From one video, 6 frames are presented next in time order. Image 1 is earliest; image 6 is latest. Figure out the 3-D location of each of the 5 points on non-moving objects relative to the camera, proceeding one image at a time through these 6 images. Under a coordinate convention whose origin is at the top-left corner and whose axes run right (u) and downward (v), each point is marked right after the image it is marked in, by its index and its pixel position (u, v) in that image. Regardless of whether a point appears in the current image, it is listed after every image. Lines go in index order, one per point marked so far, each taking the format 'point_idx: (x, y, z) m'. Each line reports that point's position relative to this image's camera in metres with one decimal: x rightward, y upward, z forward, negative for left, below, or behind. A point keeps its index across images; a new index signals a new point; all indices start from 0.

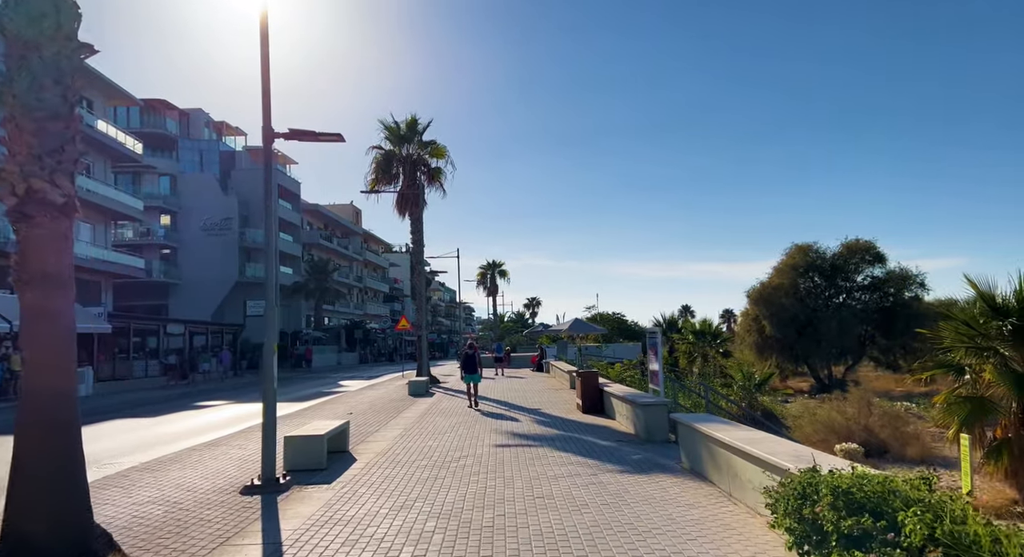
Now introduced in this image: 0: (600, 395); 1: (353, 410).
0: (+2.2, -2.9, +12.9) m
1: (-4.5, -3.7, +14.6) m
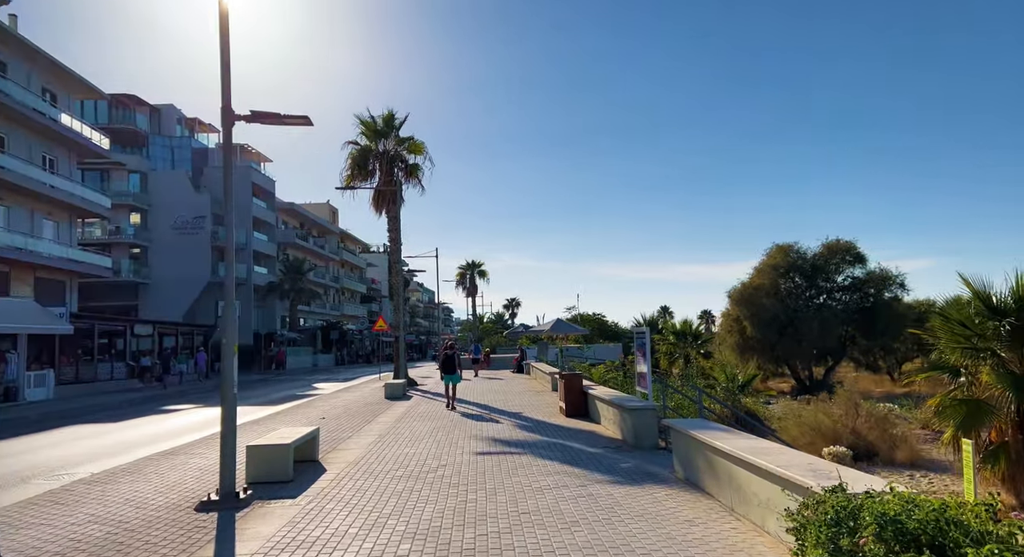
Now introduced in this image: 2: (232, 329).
0: (+1.7, -2.9, +12.5) m
1: (-5.0, -3.7, +14.0) m
2: (-3.3, -0.6, +6.2) m
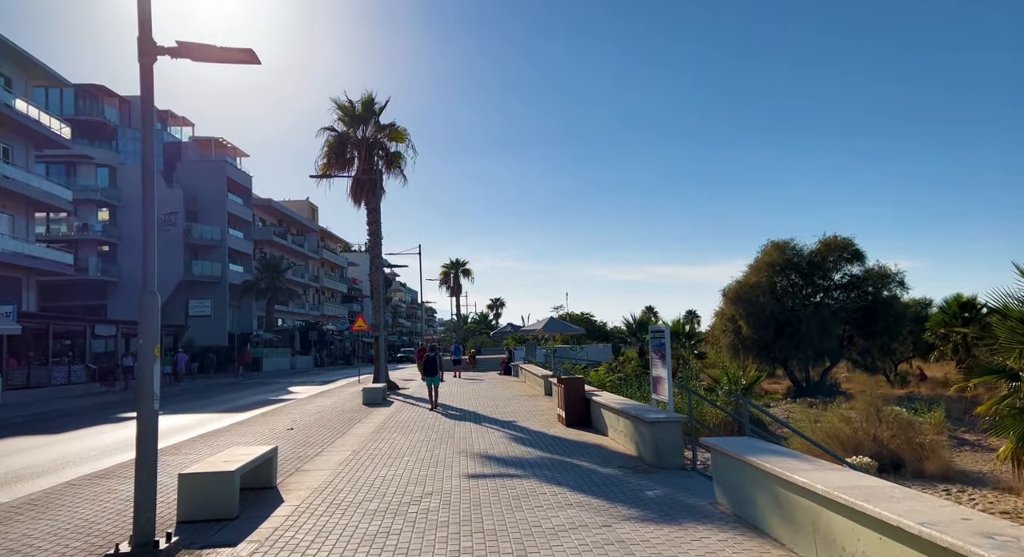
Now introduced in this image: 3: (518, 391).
0: (+1.6, -2.7, +11.1) m
1: (-5.2, -3.5, +12.4) m
2: (-3.3, -0.4, +4.7) m
3: (+0.2, -4.3, +19.7) m
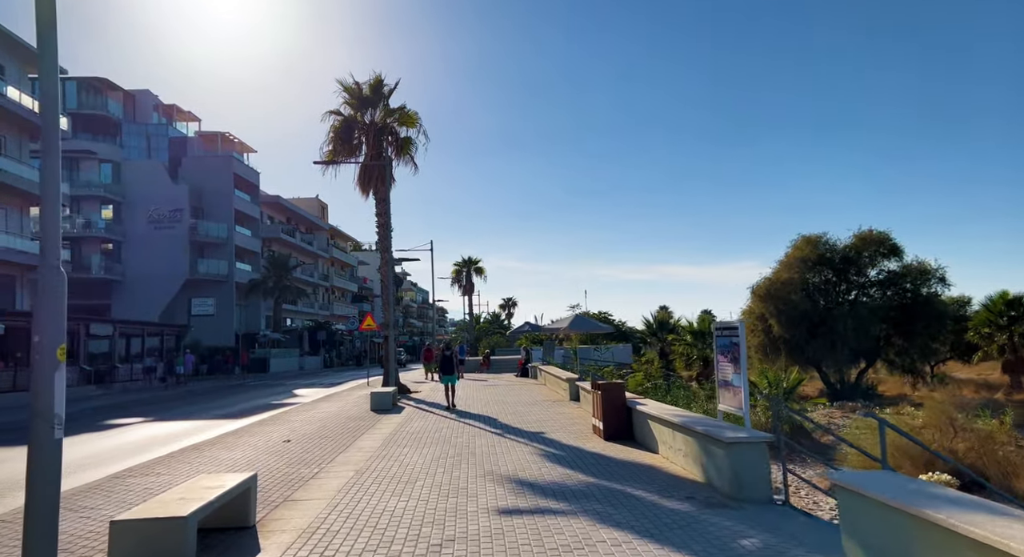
0: (+2.1, -2.5, +9.6) m
1: (-4.7, -3.3, +11.0) m
2: (-2.9, -0.2, +3.3) m
3: (+0.9, -4.1, +18.2) m
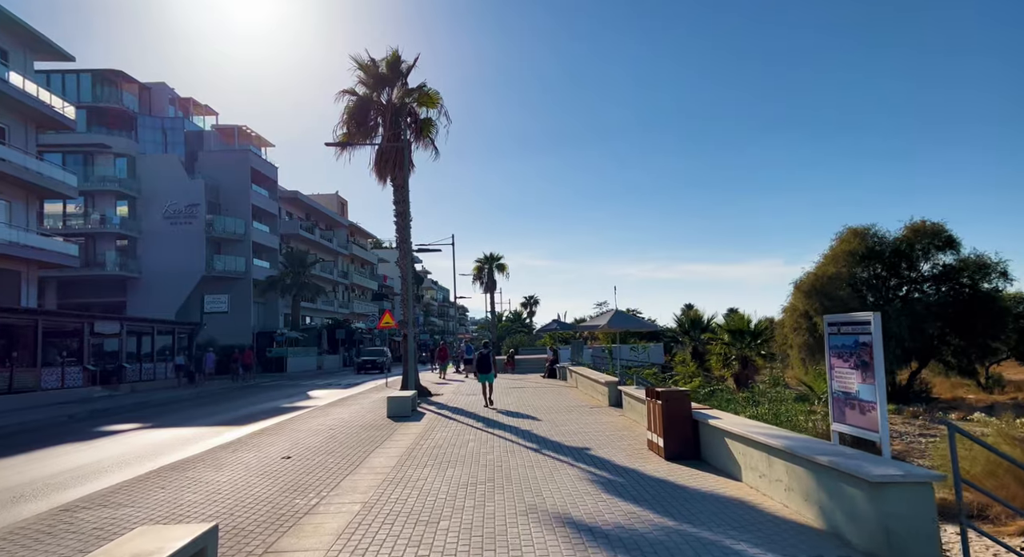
0: (+2.7, -2.3, +7.9) m
1: (-4.0, -3.1, +9.6) m
2: (-2.5, -0.1, +1.8) m
3: (+1.9, -3.9, +16.5) m
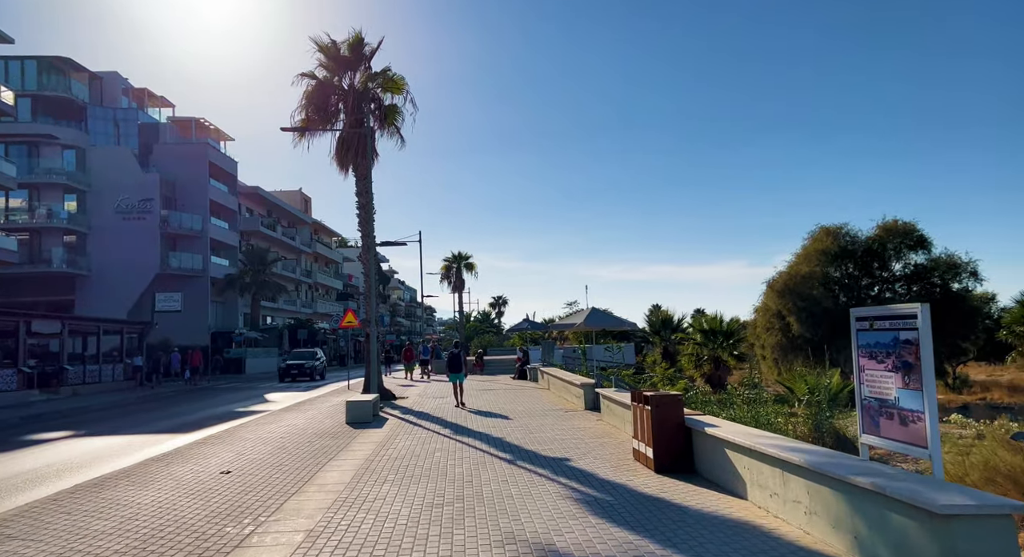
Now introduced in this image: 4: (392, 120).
0: (+2.4, -2.2, +7.1) m
1: (-4.5, -3.0, +8.3) m
2: (-2.5, +0.1, +0.7) m
3: (+1.0, -3.8, +15.6) m
4: (-4.0, +5.3, +17.6) m
